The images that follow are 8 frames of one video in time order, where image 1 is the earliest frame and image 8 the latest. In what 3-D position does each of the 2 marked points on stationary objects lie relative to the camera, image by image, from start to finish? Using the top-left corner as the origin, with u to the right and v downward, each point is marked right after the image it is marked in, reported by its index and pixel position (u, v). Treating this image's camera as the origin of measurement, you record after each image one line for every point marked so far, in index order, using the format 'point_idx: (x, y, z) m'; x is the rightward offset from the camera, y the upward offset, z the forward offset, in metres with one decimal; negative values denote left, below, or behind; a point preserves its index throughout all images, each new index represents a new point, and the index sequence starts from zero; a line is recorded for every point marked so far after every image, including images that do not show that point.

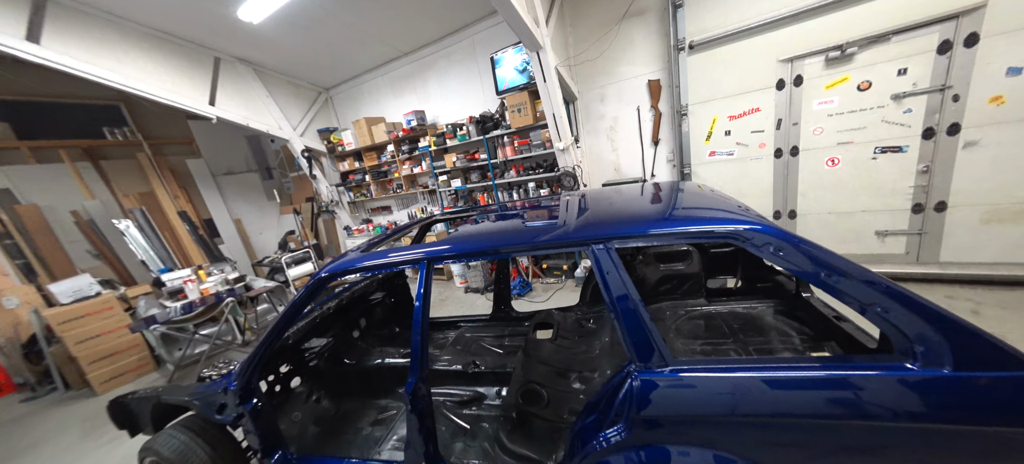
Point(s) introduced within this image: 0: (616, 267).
0: (+0.4, -0.1, +1.0) m
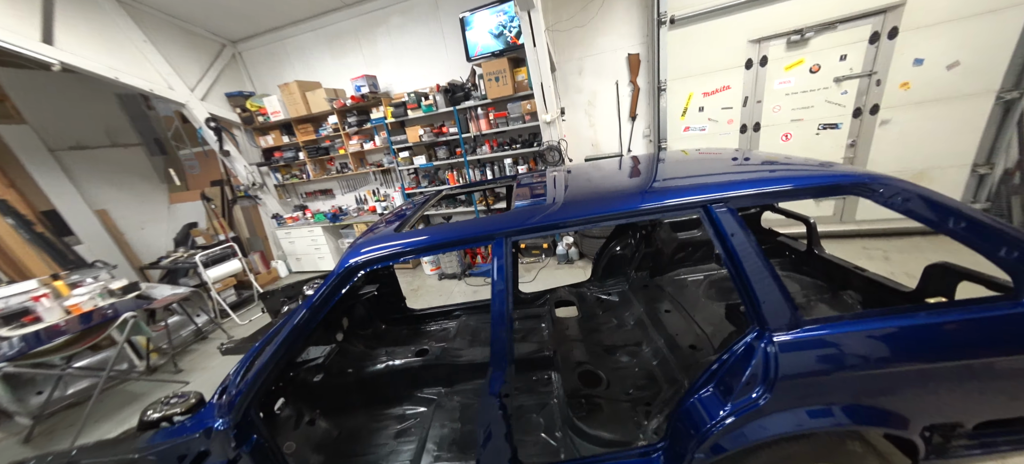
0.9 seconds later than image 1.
0: (+0.7, 0.0, +1.0) m
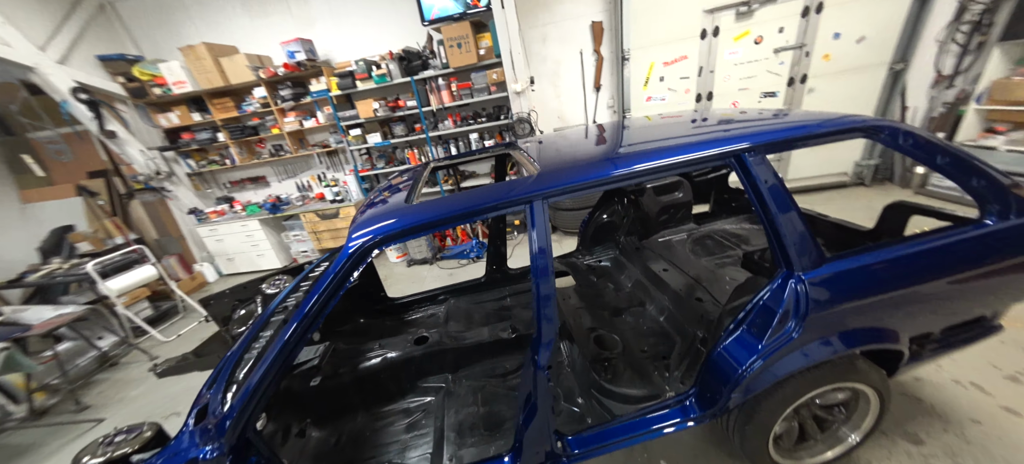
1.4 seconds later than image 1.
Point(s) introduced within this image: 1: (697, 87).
0: (+0.8, +0.2, +1.0) m
1: (+1.8, +1.4, +3.1) m
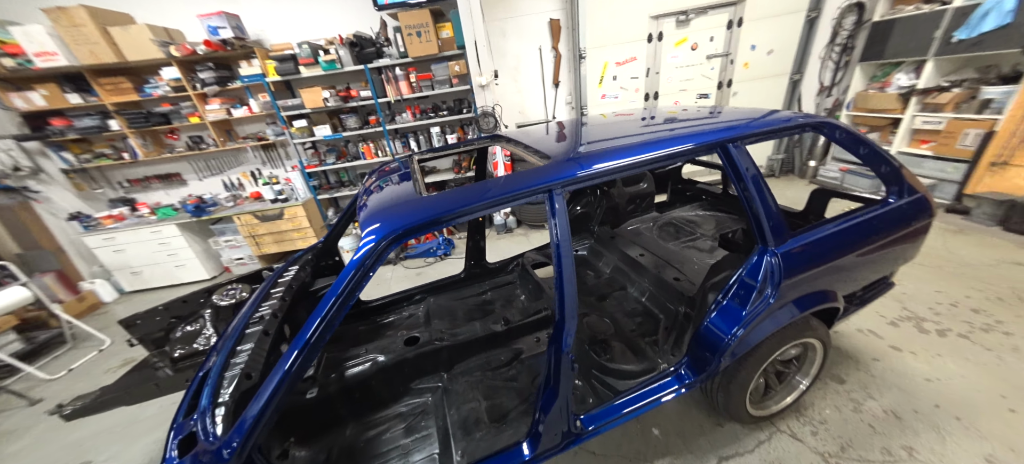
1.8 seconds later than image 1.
0: (+0.9, +0.3, +1.2) m
1: (+1.4, +1.5, +3.4) m
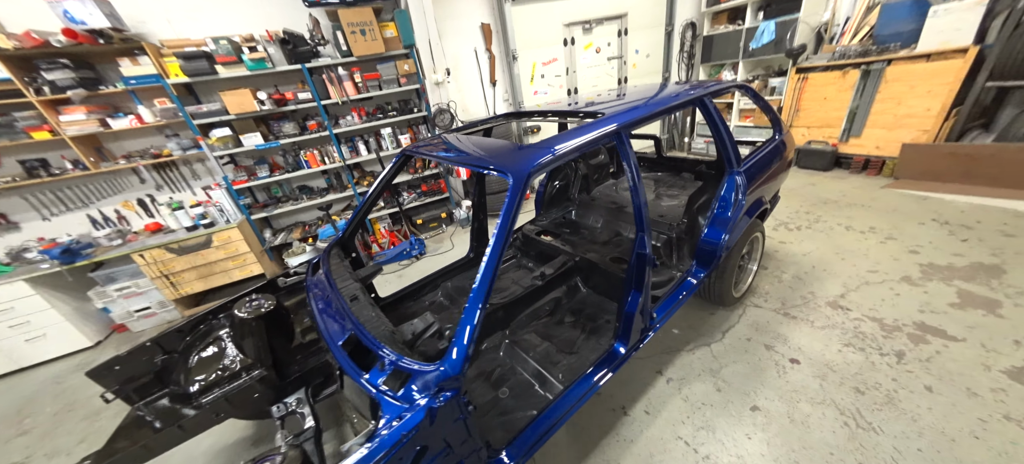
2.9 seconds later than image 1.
0: (+1.1, +0.6, +1.7) m
1: (+0.7, +1.8, +4.0) m
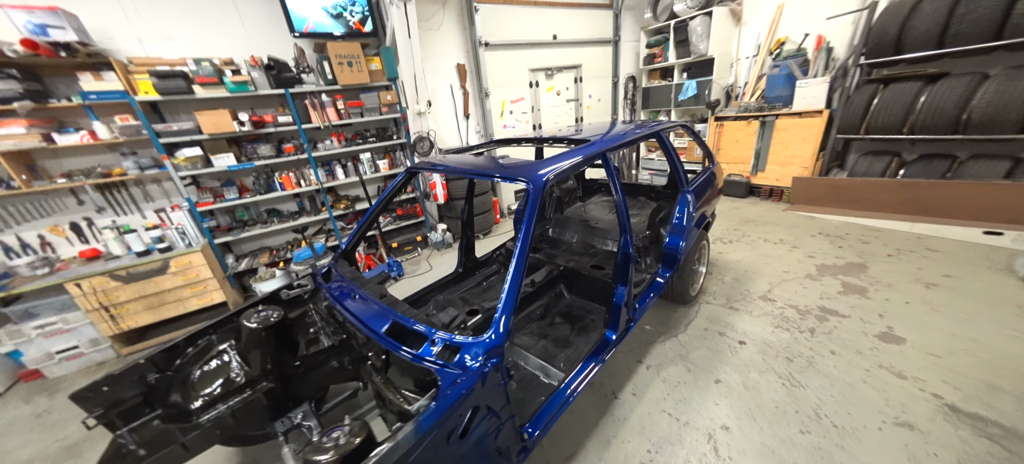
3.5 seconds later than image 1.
0: (+1.0, +0.6, +2.2) m
1: (+0.3, +1.5, +4.4) m
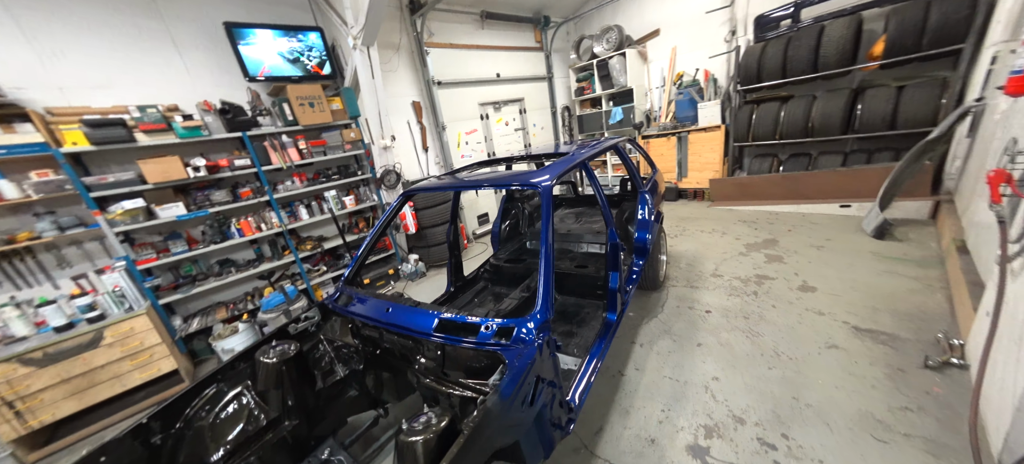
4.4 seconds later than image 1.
0: (+0.9, +0.6, +2.6) m
1: (-0.4, +1.2, +4.7) m
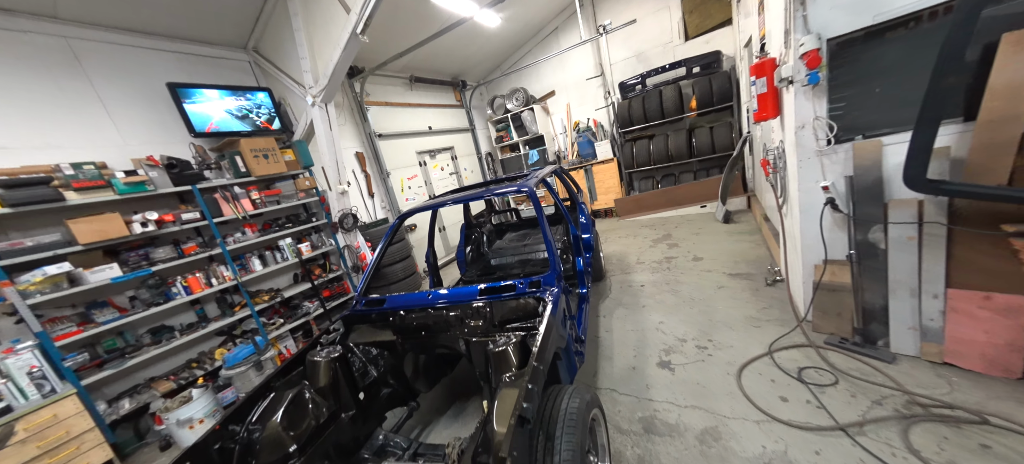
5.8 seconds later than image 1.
0: (+0.4, +0.5, +3.3) m
1: (-1.4, +0.6, +5.1) m
